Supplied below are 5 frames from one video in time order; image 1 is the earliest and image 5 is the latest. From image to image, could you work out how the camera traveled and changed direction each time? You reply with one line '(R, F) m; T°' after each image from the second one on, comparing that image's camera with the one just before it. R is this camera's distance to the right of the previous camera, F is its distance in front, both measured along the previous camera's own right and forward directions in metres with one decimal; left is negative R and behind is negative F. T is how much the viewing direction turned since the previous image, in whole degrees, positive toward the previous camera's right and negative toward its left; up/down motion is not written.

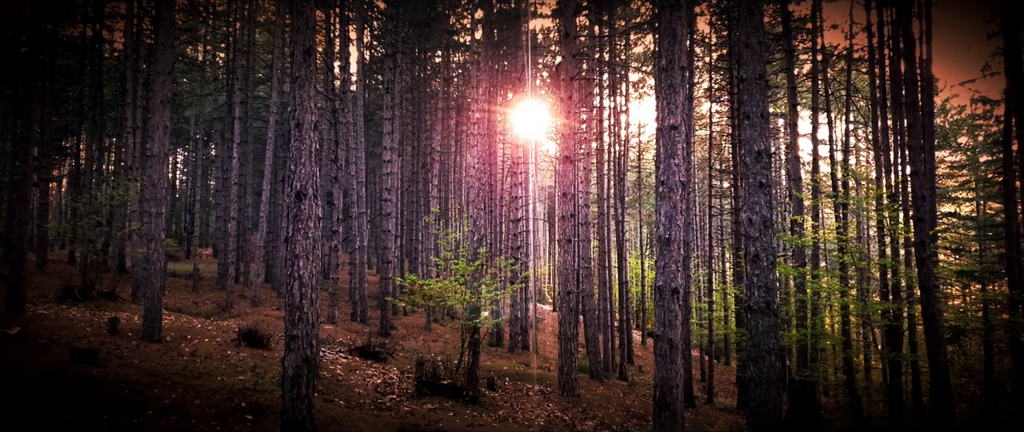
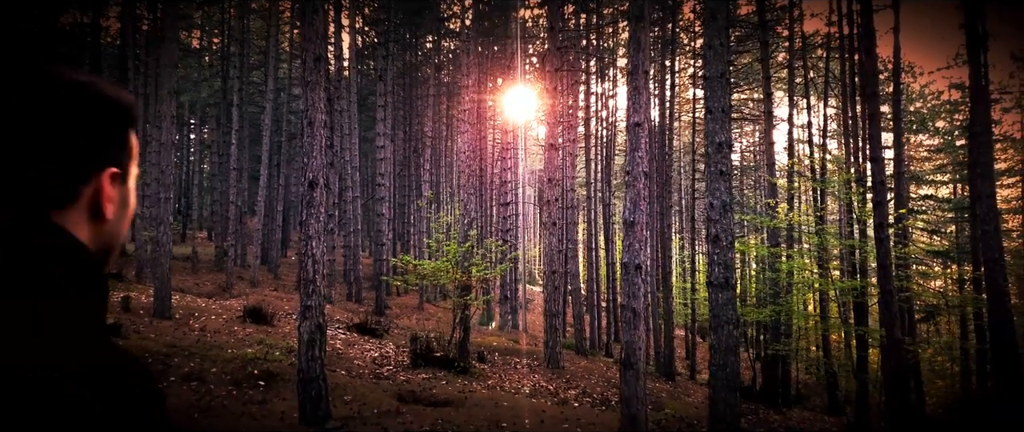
(+0.1, -0.8) m; +1°
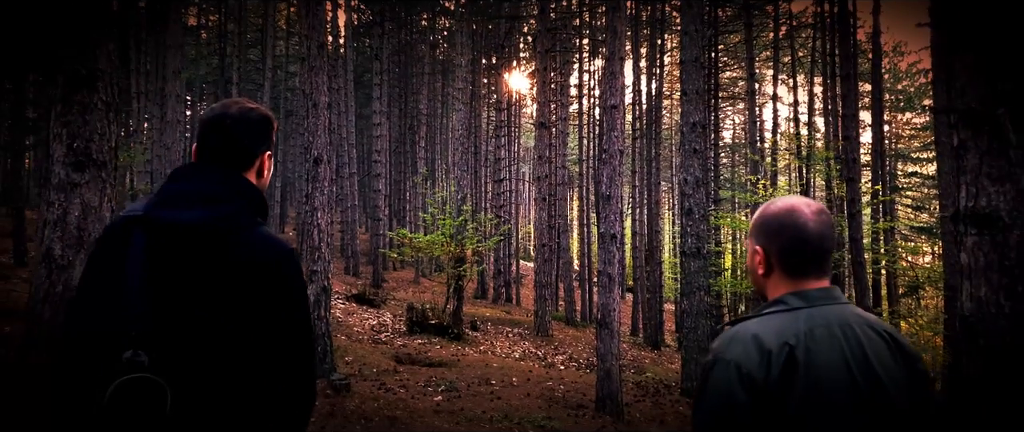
(+0.1, -0.7) m; 0°
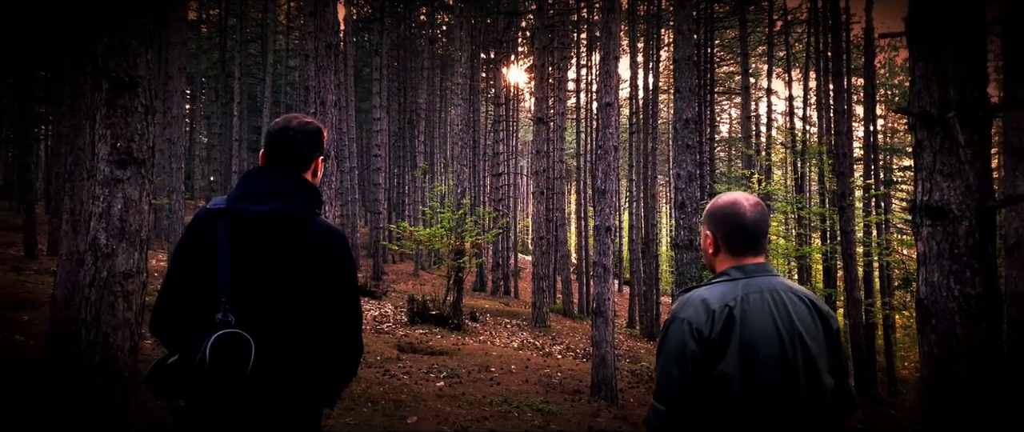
(0.0, -0.3) m; 0°
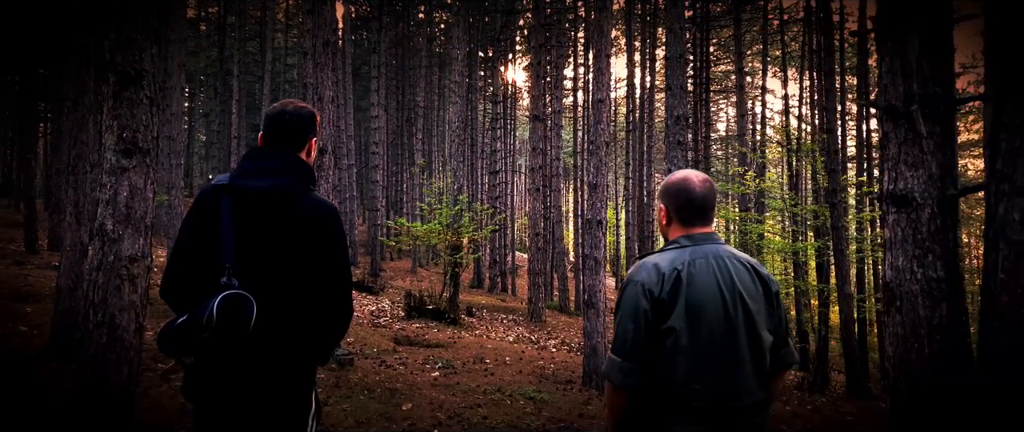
(+0.1, -0.2) m; 0°
